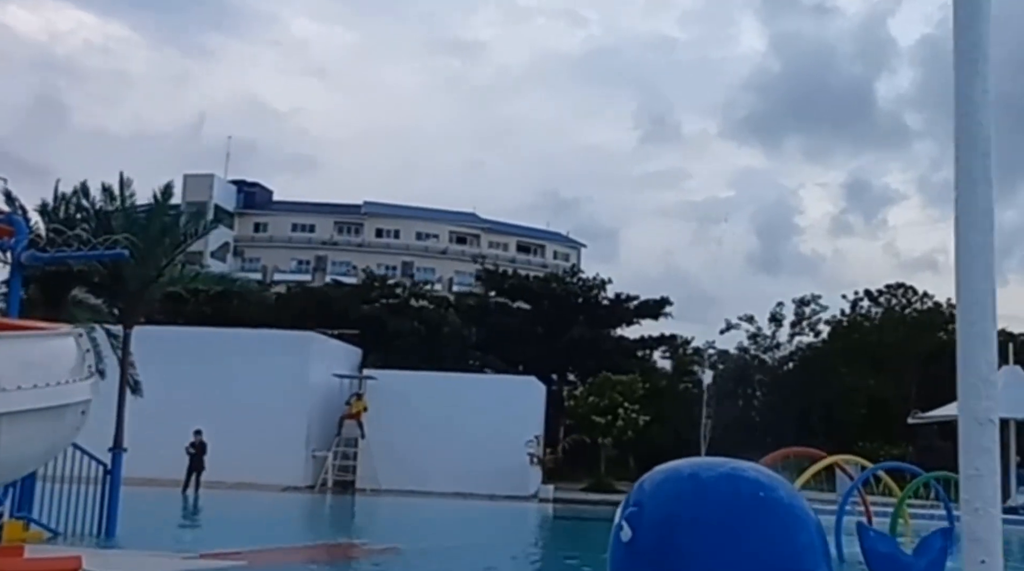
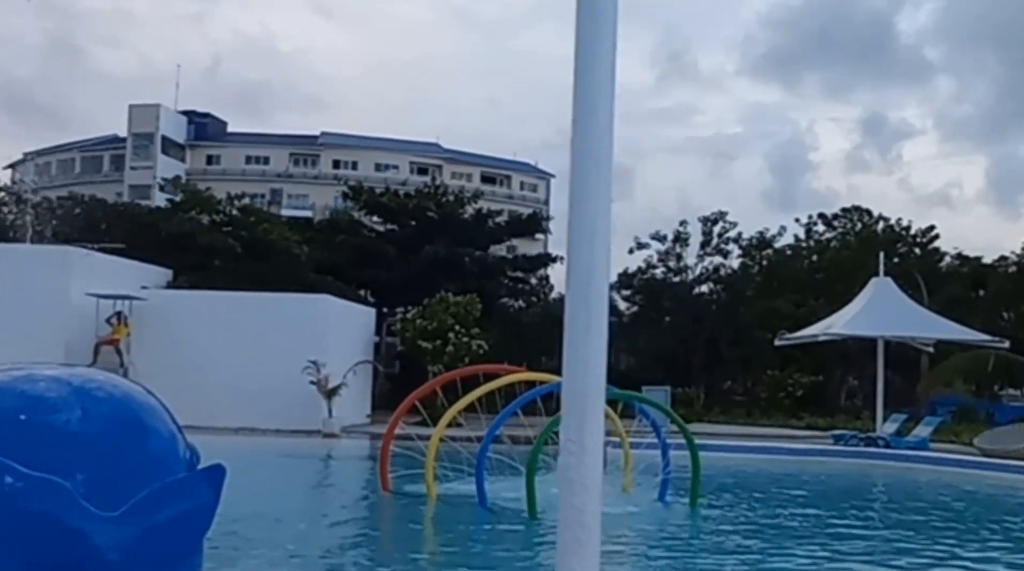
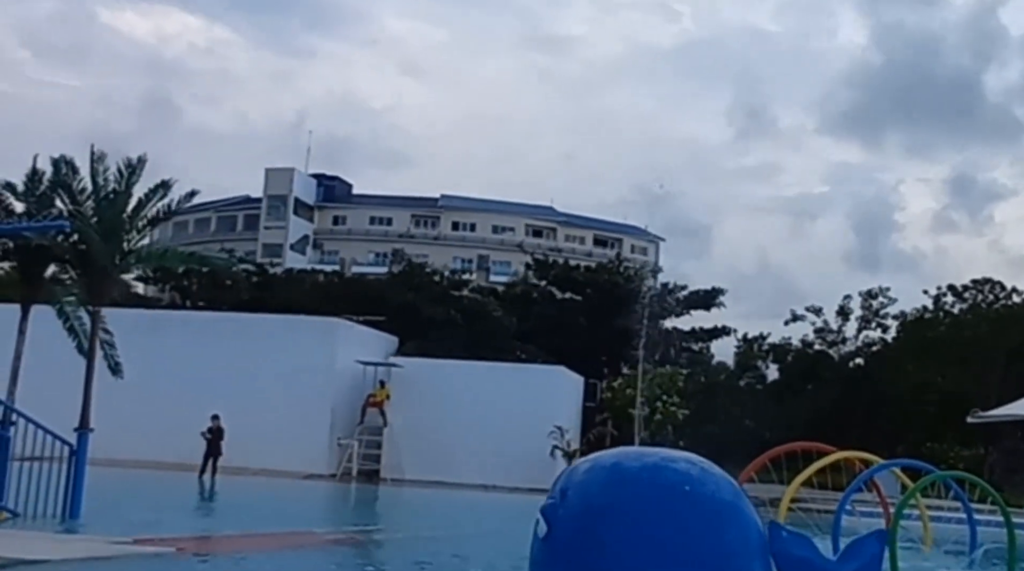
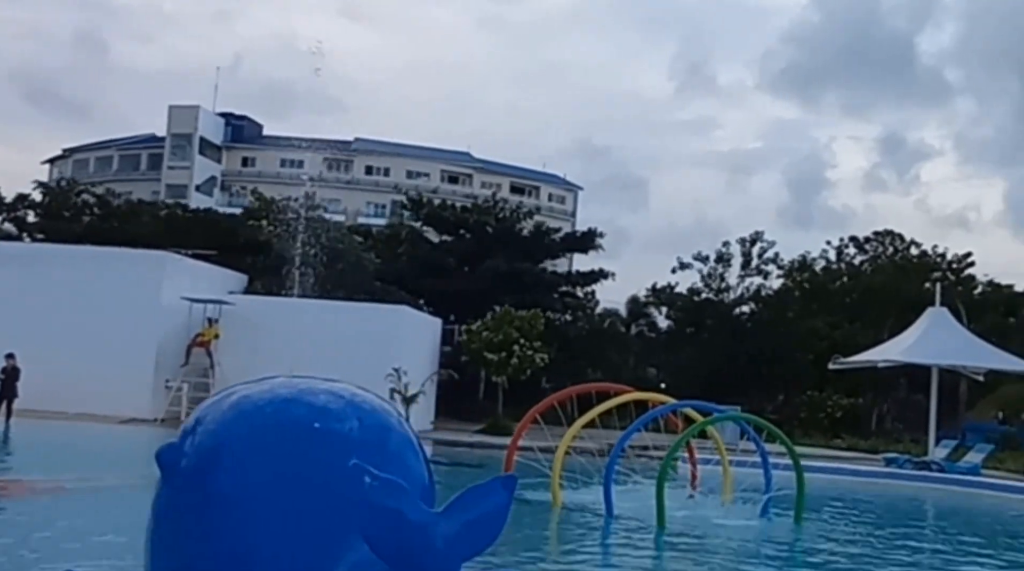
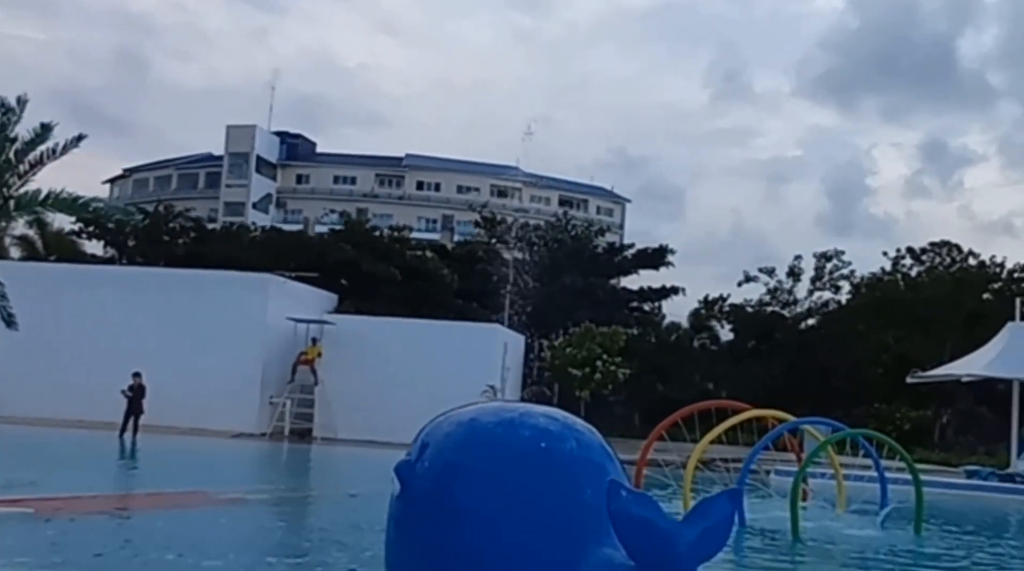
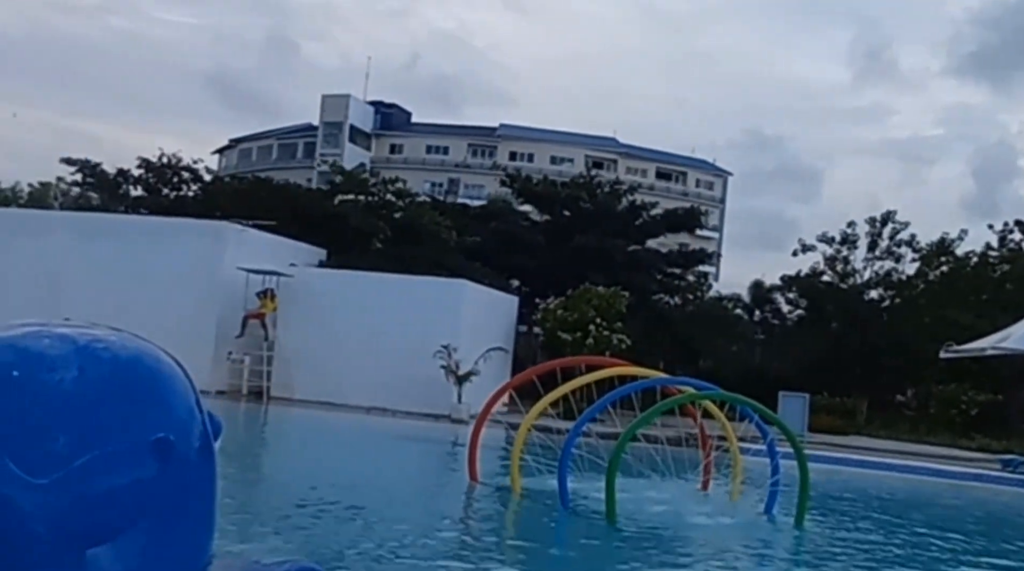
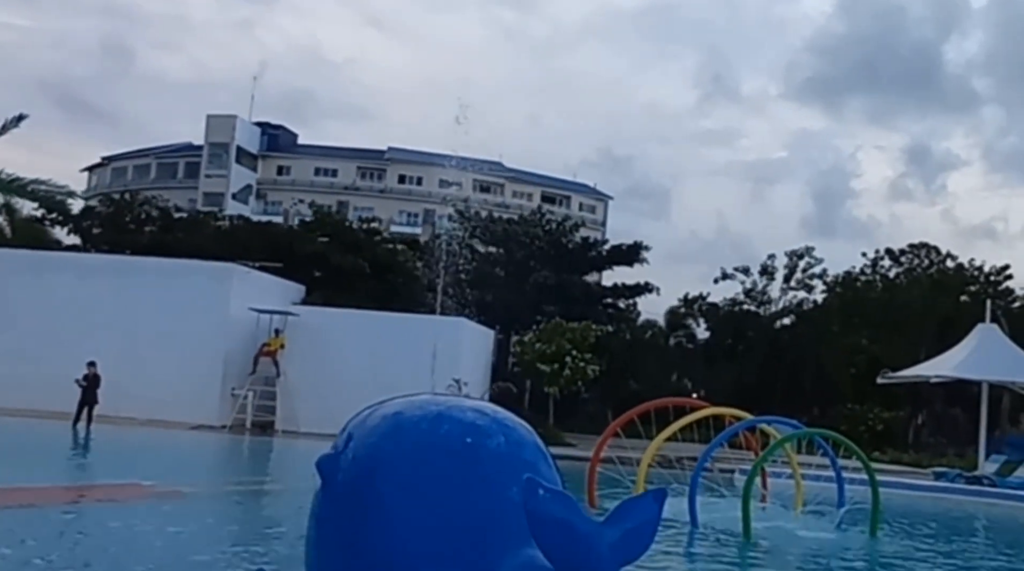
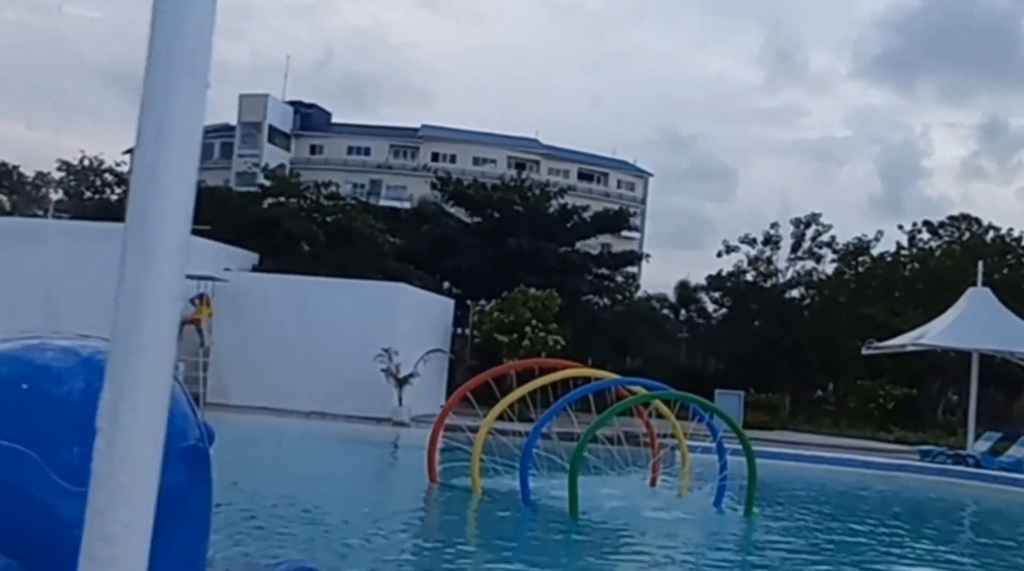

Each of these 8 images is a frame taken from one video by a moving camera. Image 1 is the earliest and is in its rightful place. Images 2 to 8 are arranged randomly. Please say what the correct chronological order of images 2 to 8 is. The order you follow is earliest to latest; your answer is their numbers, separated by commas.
3, 5, 7, 4, 2, 8, 6
